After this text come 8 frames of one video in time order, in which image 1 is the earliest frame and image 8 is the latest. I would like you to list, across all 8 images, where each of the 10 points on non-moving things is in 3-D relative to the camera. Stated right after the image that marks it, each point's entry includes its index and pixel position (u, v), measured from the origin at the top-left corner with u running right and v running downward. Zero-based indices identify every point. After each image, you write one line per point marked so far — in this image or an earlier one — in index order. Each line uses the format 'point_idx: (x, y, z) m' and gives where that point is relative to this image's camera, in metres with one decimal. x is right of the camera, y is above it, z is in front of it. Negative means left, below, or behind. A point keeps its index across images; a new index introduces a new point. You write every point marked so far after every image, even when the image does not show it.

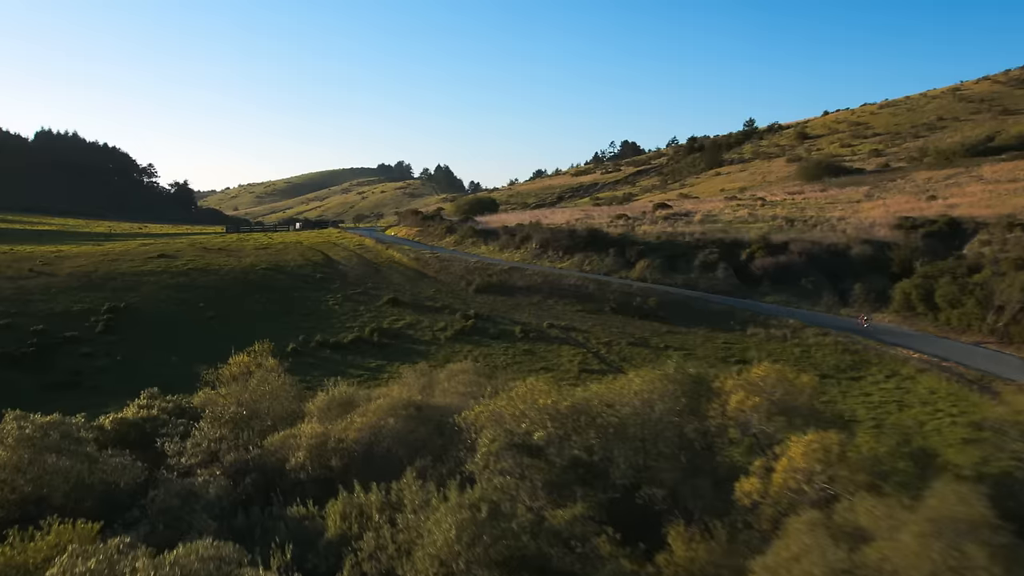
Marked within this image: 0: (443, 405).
0: (-1.1, -1.7, +15.4) m
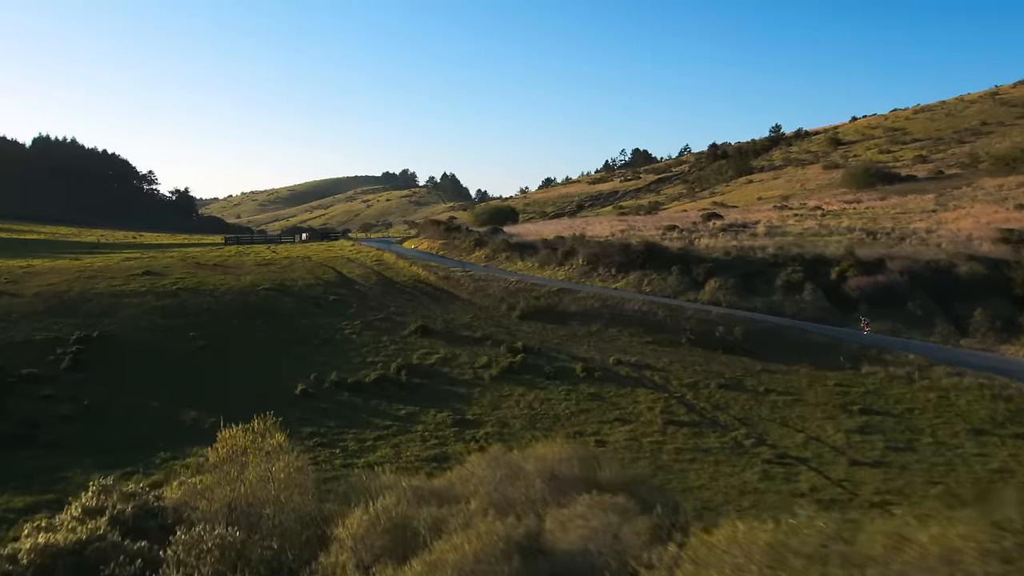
0: (+0.4, -2.3, +9.3) m
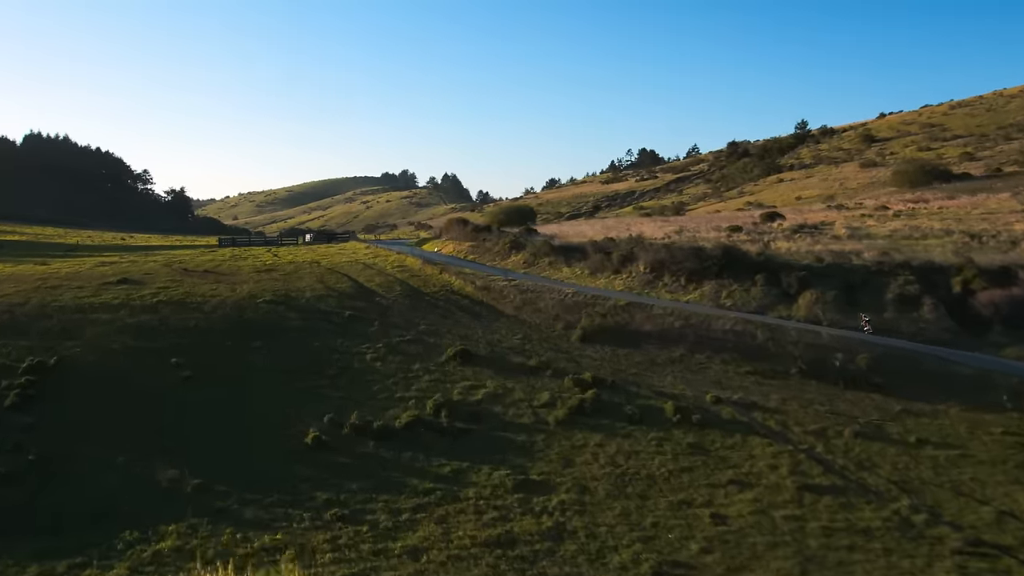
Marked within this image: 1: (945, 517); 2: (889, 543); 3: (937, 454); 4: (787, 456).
0: (+1.9, -2.7, +3.4) m
1: (+7.1, -3.7, +16.8) m
2: (+5.8, -4.0, +15.9) m
3: (+7.9, -3.1, +19.0) m
4: (+5.1, -3.1, +18.9) m
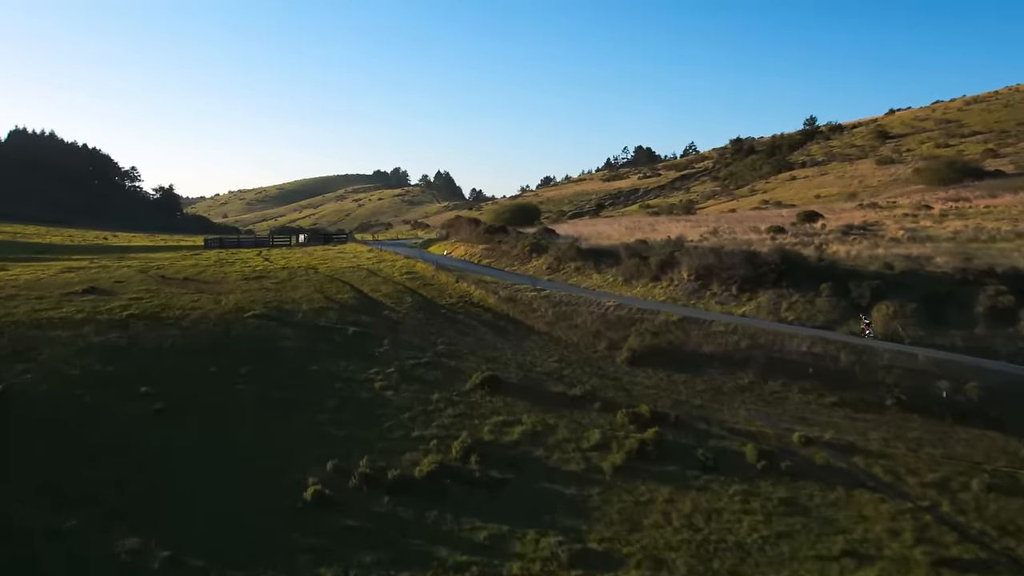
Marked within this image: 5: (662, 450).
0: (+2.8, -3.0, -0.4) m
1: (+7.9, -4.0, +13.0) m
2: (+6.6, -4.2, +12.1) m
3: (+8.7, -3.3, +15.2) m
4: (+5.9, -3.4, +15.1) m
5: (+2.5, -2.7, +17.2) m
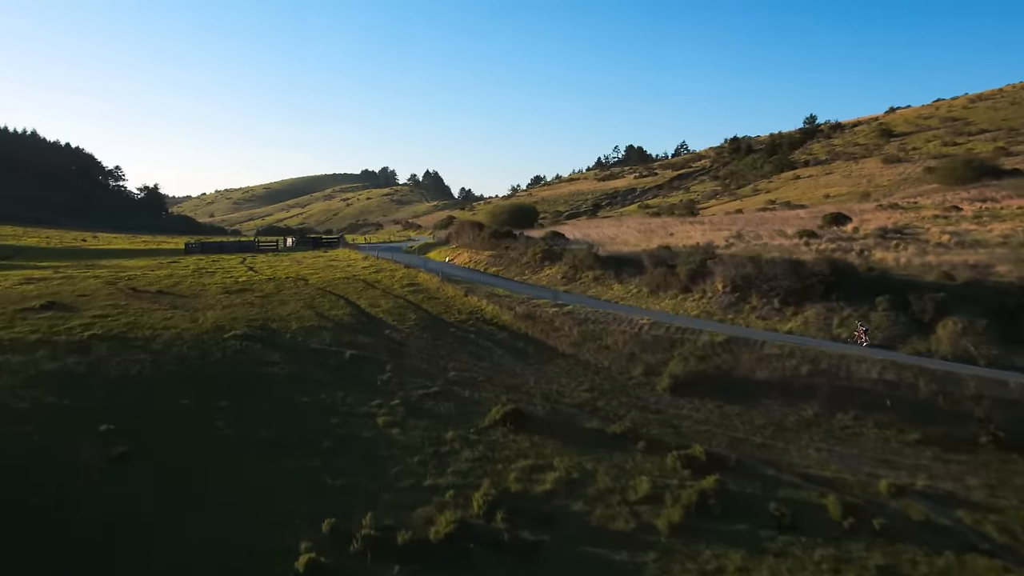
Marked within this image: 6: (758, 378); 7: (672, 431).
0: (+3.5, -3.3, -3.3) m
1: (+8.4, -4.3, +10.2) m
2: (+7.2, -4.5, +9.3) m
3: (+9.1, -3.6, +12.5) m
4: (+6.3, -3.7, +12.3) m
5: (+3.0, -3.0, +14.3) m
6: (+4.3, -1.6, +18.1) m
7: (+2.6, -2.3, +16.4) m
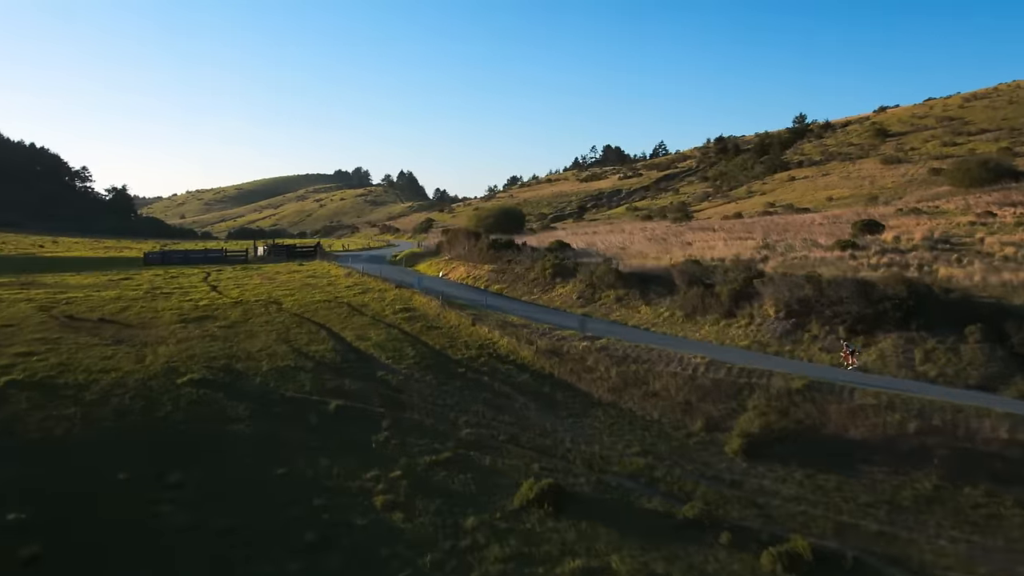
0: (+4.5, -3.8, -7.0) m
1: (+9.0, -4.8, +6.6) m
2: (+7.8, -5.0, +5.6) m
3: (+9.7, -4.1, +8.9) m
4: (+6.9, -4.2, +8.6) m
5: (+3.5, -3.5, +10.5) m
6: (+4.8, -2.1, +14.3) m
7: (+3.1, -2.8, +12.7) m
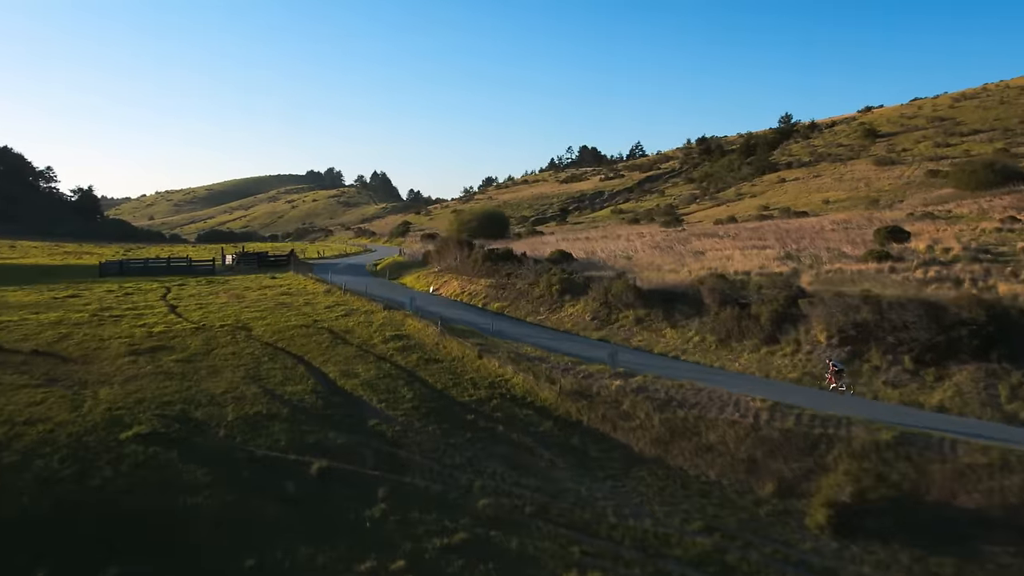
0: (+5.4, -4.1, -9.8) m
1: (+9.6, -5.2, +3.9) m
2: (+8.4, -5.4, +2.9) m
3: (+10.2, -4.5, +6.2) m
4: (+7.4, -4.5, +5.9) m
5: (+4.0, -3.9, +7.7) m
6: (+5.1, -2.5, +11.5) m
7: (+3.4, -3.1, +9.8) m
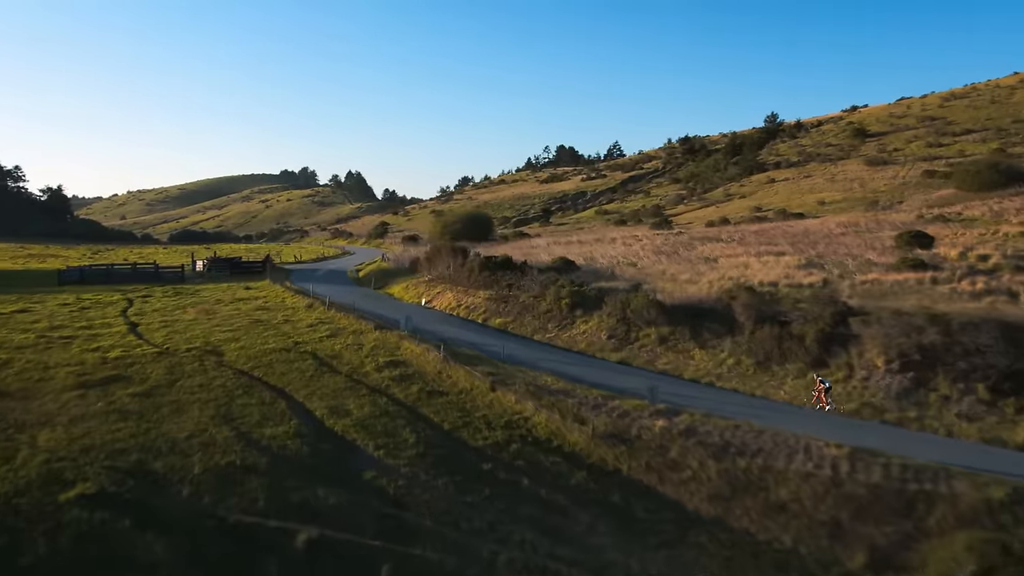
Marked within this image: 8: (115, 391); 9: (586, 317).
0: (+6.3, -4.4, -12.1) m
1: (+10.1, -5.4, +1.7) m
2: (+9.0, -5.6, +0.7) m
3: (+10.7, -4.7, +4.1) m
4: (+7.9, -4.8, +3.7) m
5: (+4.4, -4.1, +5.4) m
6: (+5.5, -2.7, +9.3) m
7: (+3.8, -3.4, +7.5) m
8: (-5.4, -1.4, +13.9) m
9: (+1.4, -0.5, +19.7) m
